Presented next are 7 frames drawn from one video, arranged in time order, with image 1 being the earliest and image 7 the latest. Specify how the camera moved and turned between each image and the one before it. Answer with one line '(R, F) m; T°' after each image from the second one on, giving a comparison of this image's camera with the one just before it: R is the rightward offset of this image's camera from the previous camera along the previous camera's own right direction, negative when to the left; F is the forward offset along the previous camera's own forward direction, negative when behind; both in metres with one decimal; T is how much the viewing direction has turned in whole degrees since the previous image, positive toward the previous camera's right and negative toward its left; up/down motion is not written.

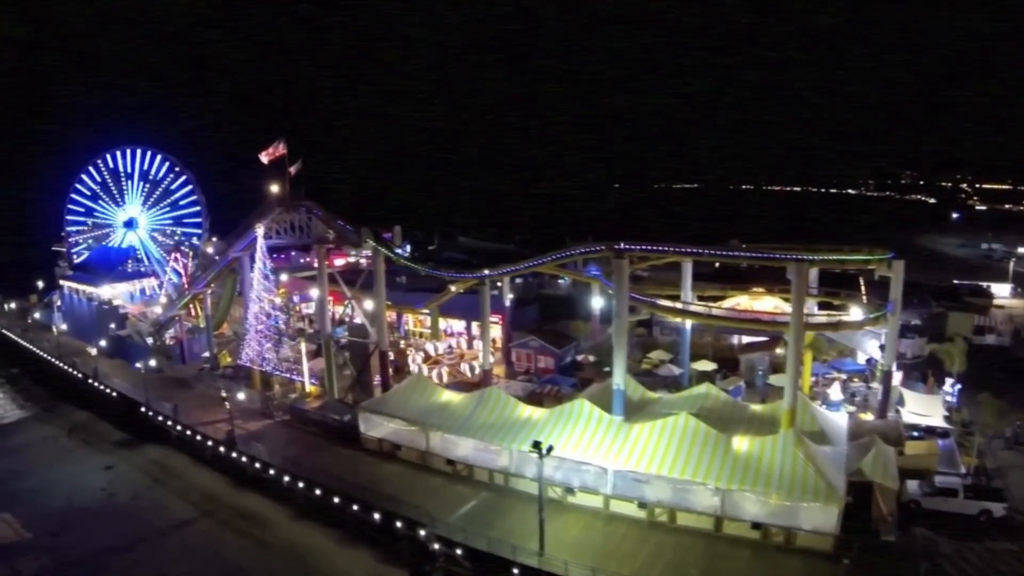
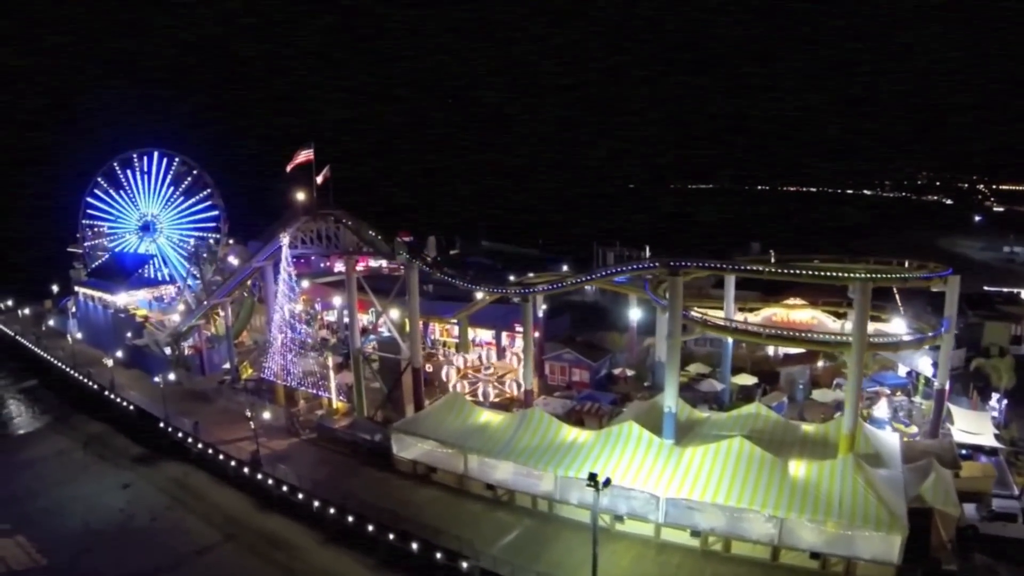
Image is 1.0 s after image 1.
(-0.9, +1.0) m; -1°
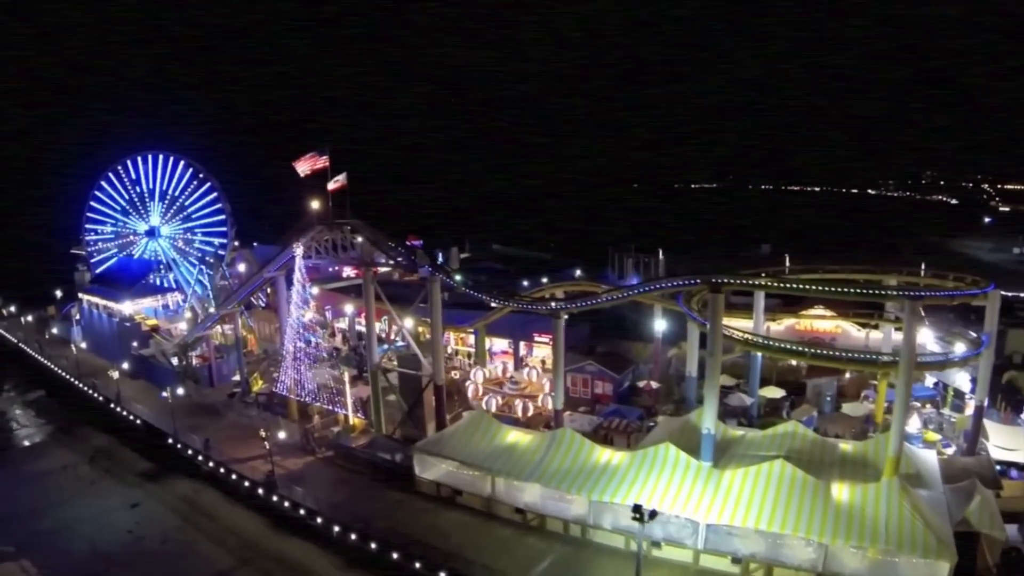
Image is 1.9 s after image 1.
(-0.7, +0.8) m; 0°
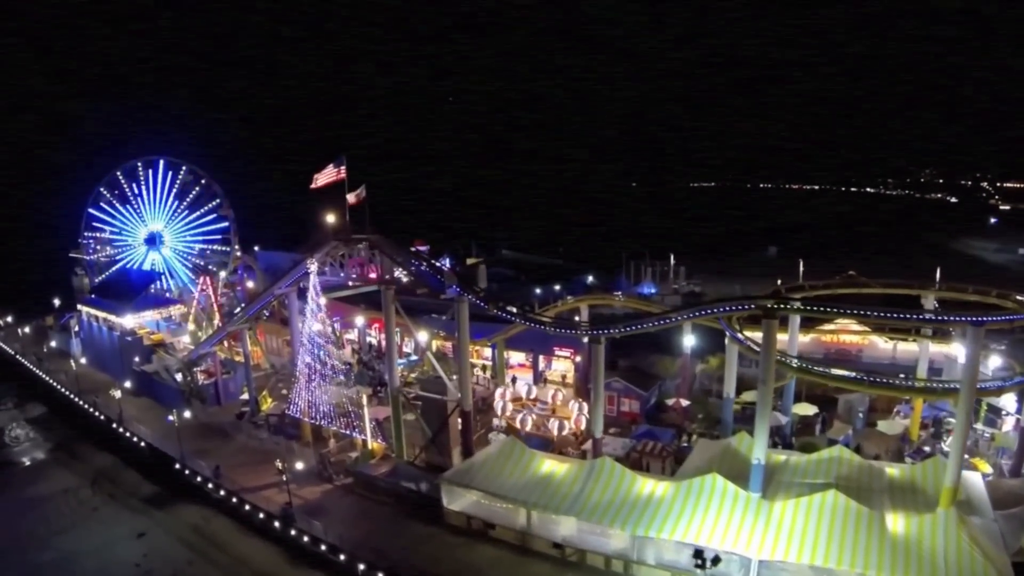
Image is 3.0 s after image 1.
(-0.8, +1.0) m; 0°
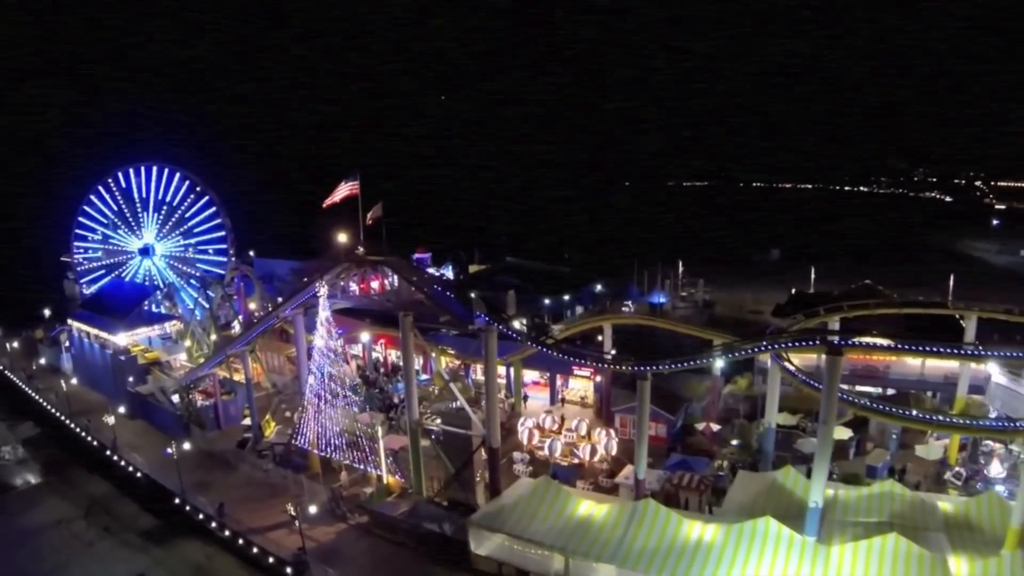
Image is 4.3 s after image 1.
(-0.8, +1.2) m; +1°
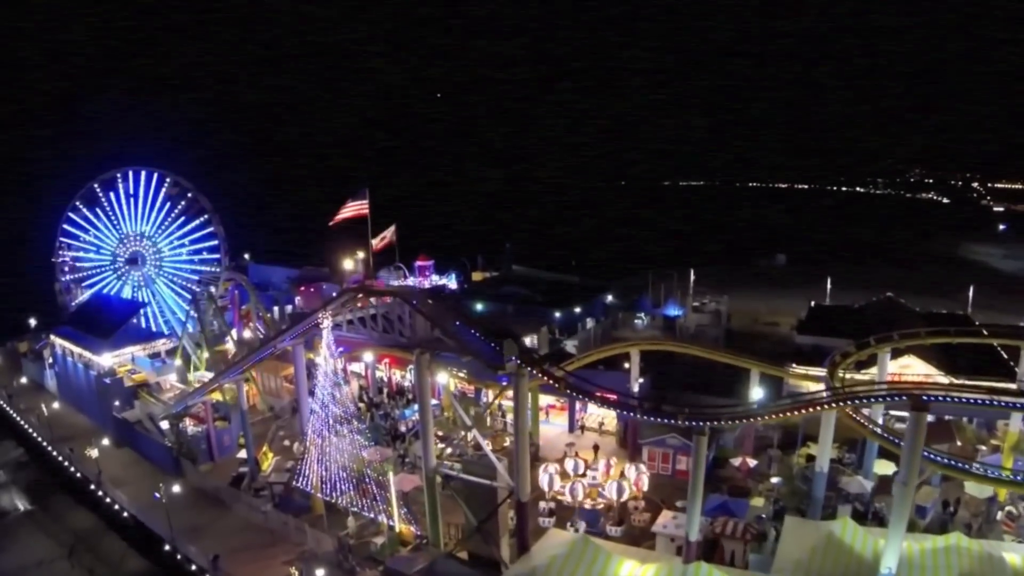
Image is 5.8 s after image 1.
(-0.8, +1.6) m; +1°
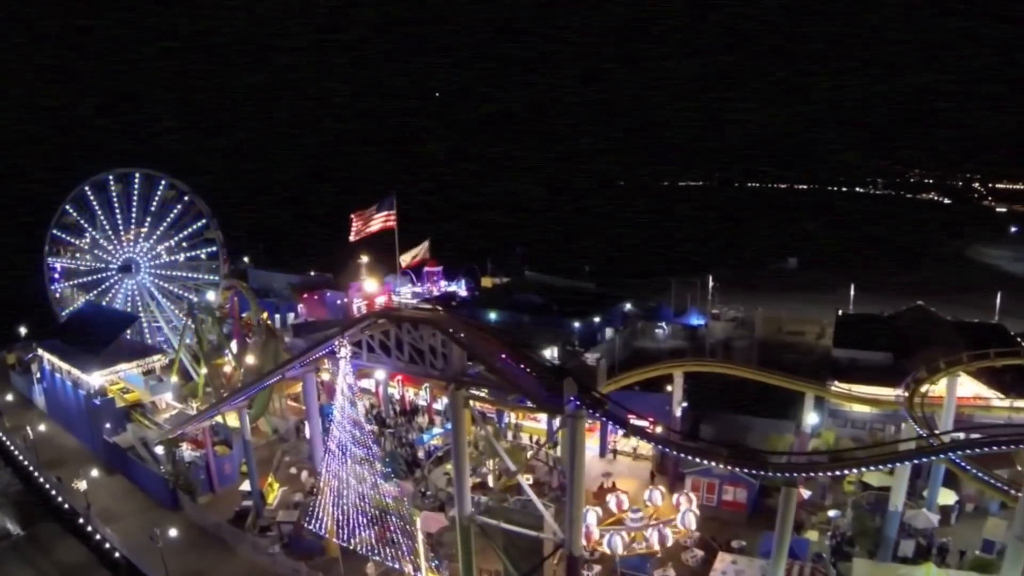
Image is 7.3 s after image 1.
(-0.9, +1.7) m; 0°
